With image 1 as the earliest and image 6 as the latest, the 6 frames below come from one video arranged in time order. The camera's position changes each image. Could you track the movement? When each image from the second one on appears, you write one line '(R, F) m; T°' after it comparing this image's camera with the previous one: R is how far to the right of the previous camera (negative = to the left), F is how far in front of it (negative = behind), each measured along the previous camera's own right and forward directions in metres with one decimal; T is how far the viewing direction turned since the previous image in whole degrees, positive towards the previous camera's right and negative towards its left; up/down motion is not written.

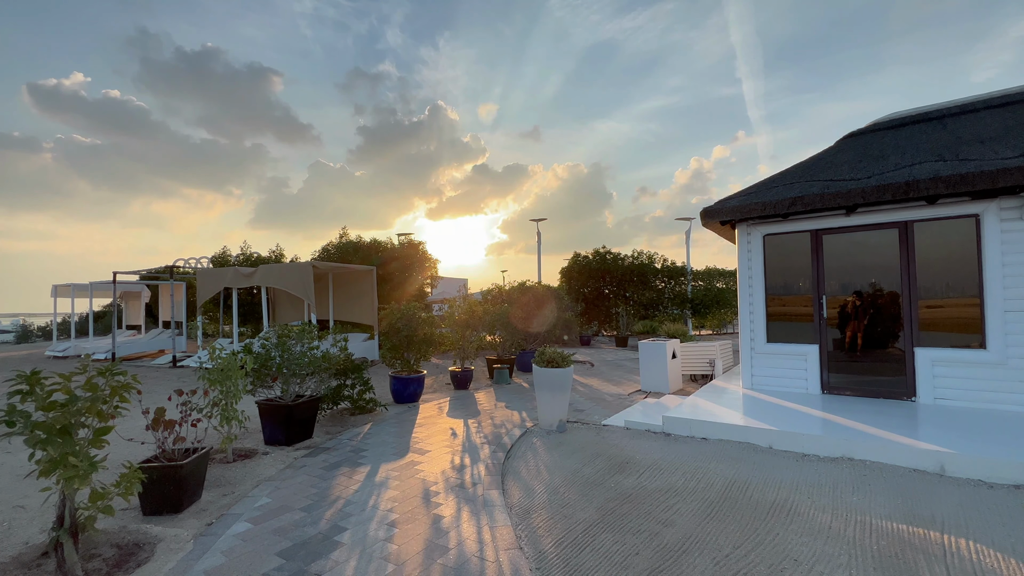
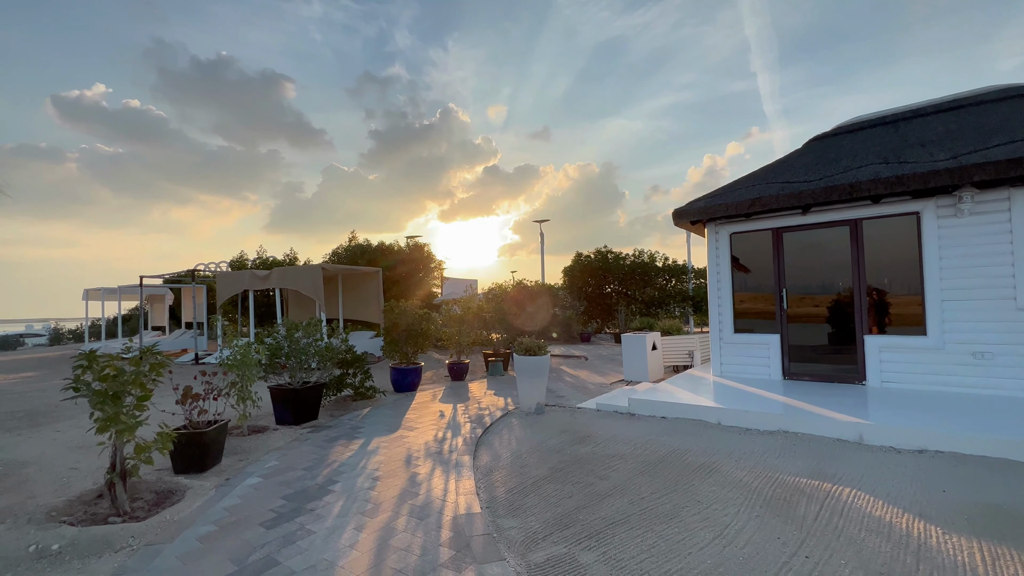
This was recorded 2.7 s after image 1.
(+0.4, -0.6) m; -2°
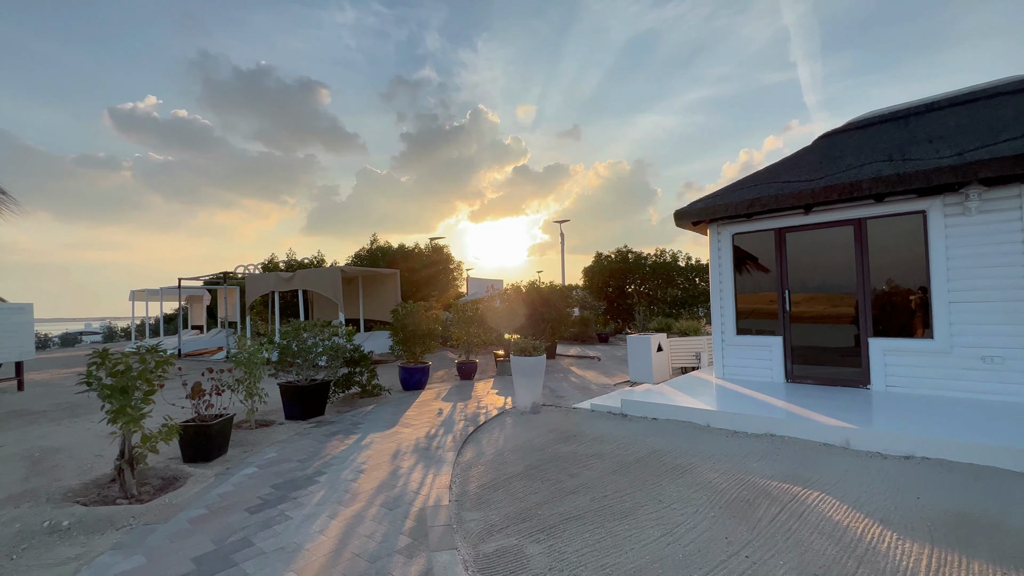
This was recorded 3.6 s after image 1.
(+0.4, -0.1) m; -4°
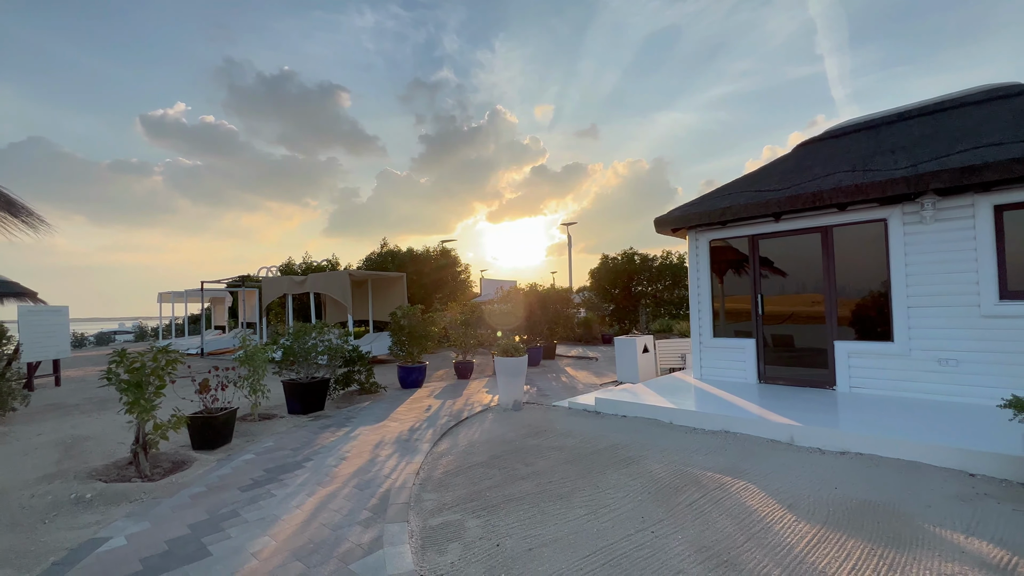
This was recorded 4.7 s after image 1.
(+0.5, -0.4) m; -2°
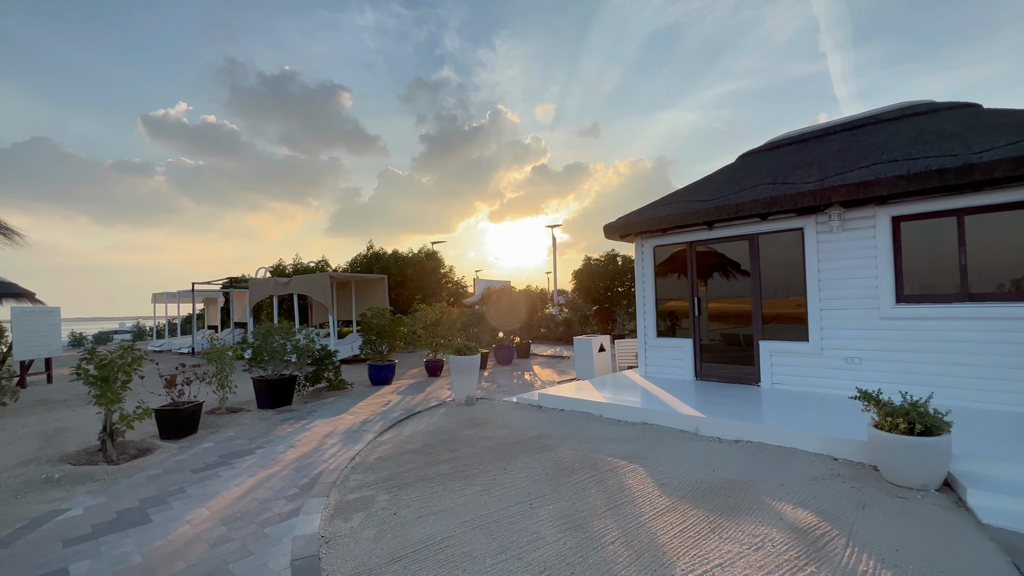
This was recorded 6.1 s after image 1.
(+0.7, -0.5) m; 0°
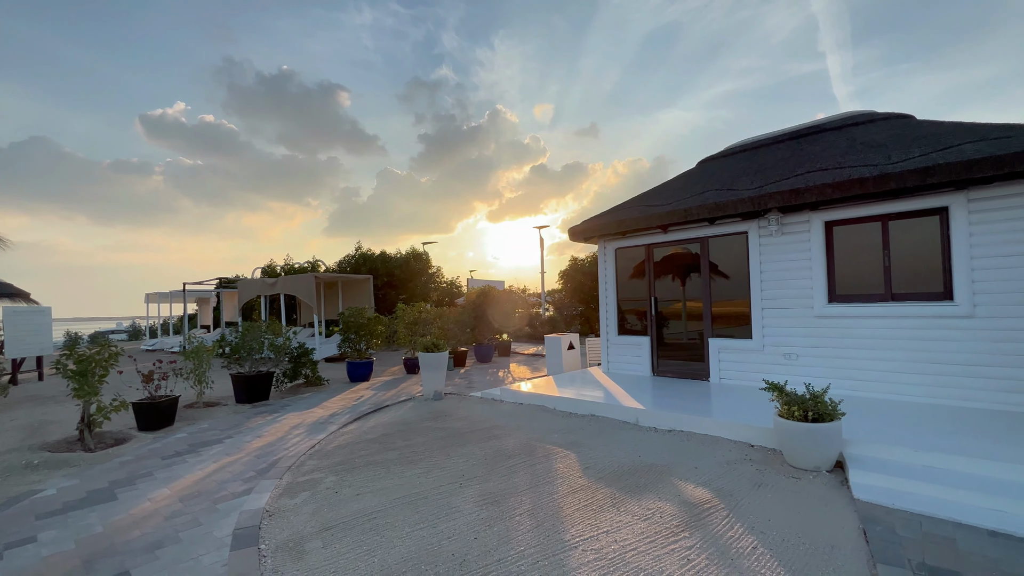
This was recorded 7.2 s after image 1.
(+0.5, -0.3) m; 0°
